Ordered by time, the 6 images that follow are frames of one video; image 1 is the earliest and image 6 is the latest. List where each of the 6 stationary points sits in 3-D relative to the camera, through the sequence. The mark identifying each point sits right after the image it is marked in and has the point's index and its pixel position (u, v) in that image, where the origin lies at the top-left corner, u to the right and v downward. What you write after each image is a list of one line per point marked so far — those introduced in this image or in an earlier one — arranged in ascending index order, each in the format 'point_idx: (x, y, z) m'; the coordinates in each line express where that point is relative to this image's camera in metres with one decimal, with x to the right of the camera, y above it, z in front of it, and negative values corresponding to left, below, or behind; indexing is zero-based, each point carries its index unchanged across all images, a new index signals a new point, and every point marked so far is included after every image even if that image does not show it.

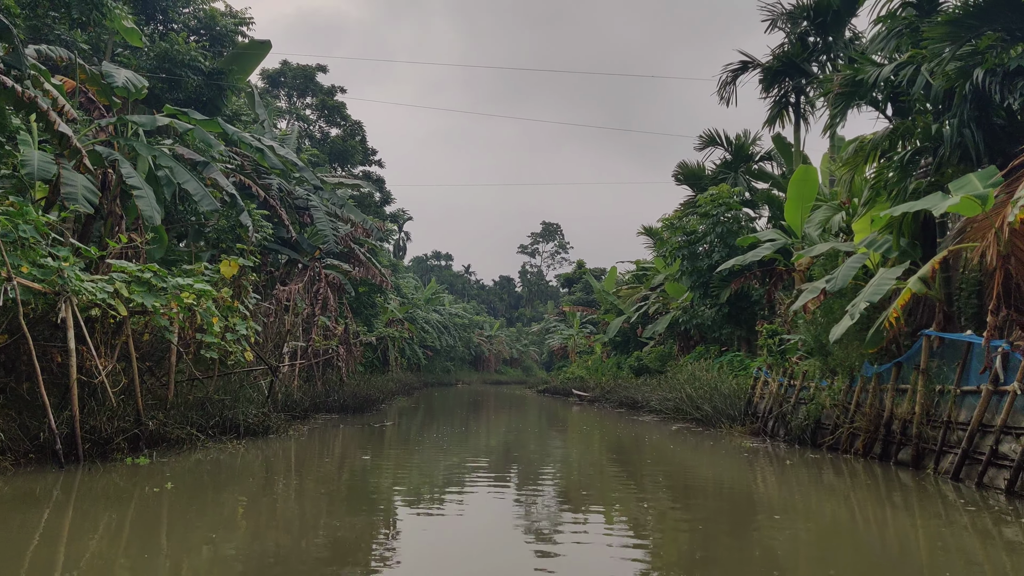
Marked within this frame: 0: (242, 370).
0: (-2.2, -0.7, +7.2) m
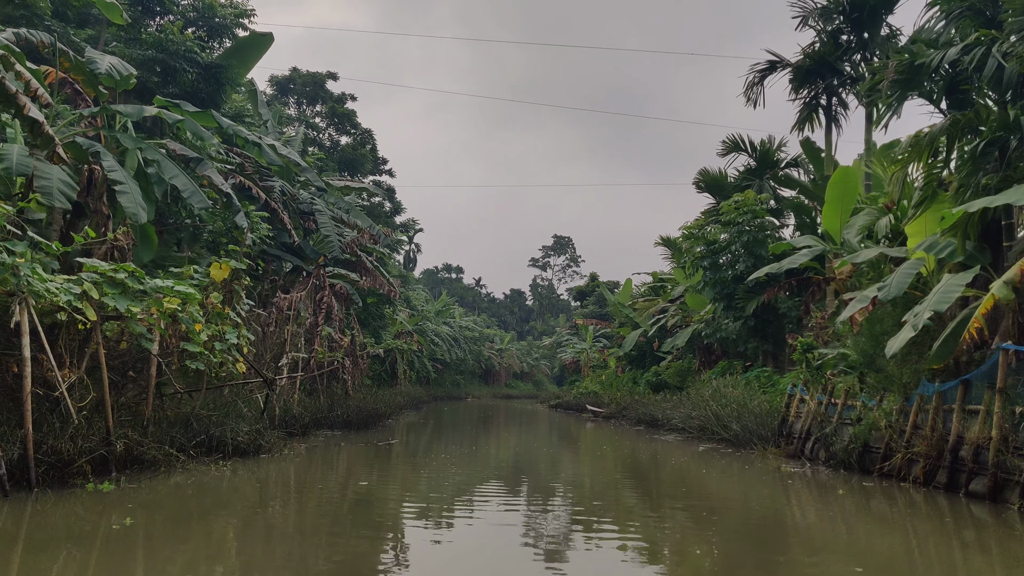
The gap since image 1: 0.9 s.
0: (-2.1, -0.7, +6.5) m
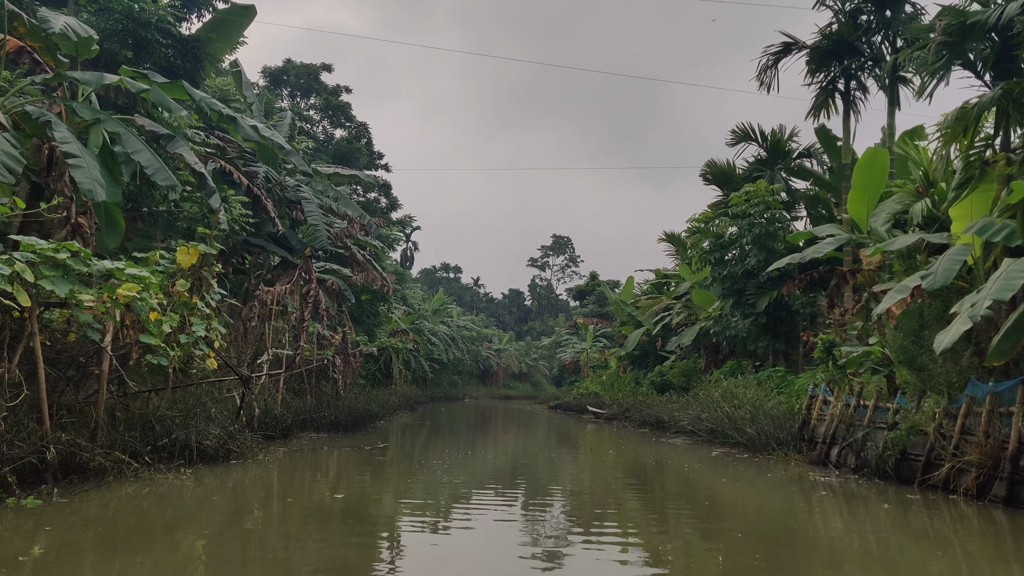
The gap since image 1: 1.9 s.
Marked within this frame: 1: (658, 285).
0: (-2.1, -0.6, +5.9) m
1: (+3.1, +0.1, +19.0) m
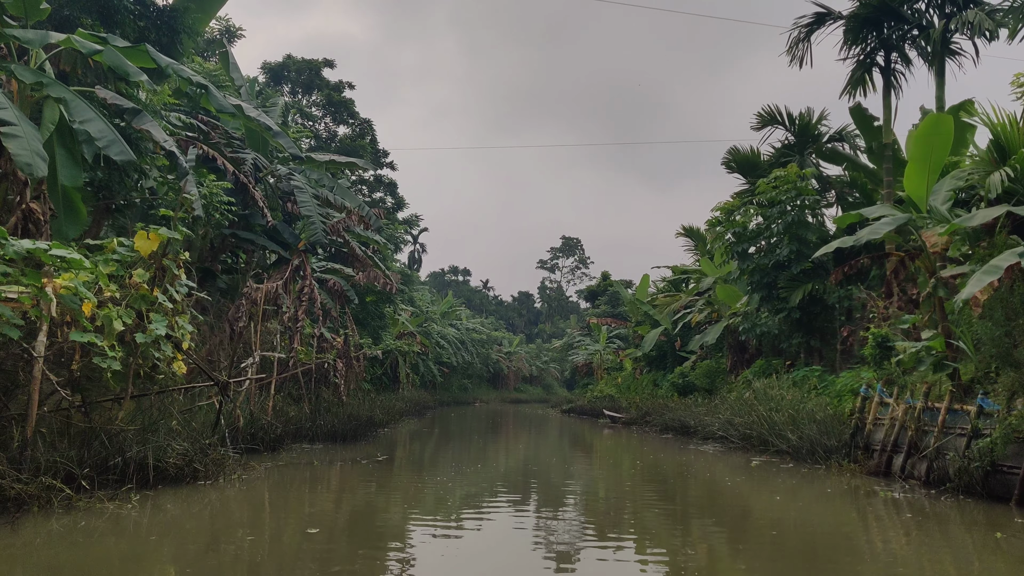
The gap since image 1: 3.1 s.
0: (-2.0, -0.6, +5.1) m
1: (+3.4, +0.1, +18.1) m
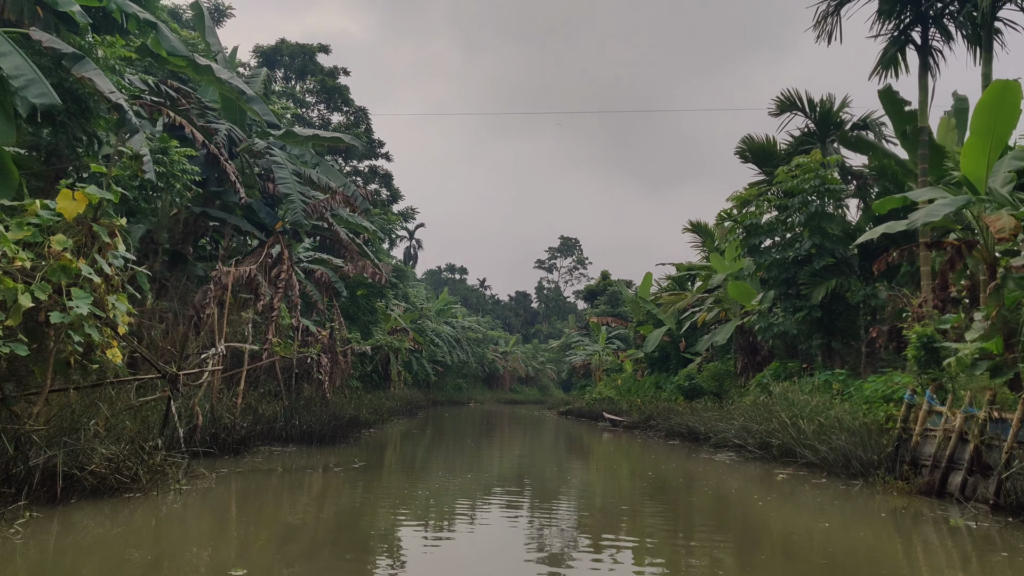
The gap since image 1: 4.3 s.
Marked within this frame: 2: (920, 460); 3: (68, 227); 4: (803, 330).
0: (-2.0, -0.4, +4.2) m
1: (+3.3, +0.2, +17.3) m
2: (+2.7, -1.1, +5.9) m
3: (-2.1, +0.3, +4.2) m
4: (+3.4, -0.5, +10.4) m
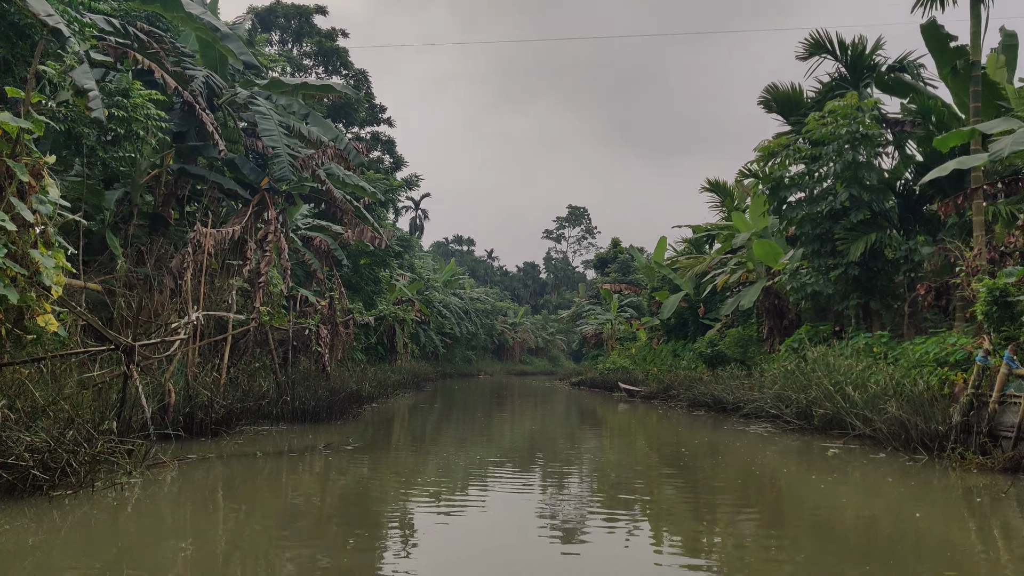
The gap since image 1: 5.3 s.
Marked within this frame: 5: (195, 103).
0: (-1.9, -0.3, +3.5) m
1: (+3.5, +0.9, +16.5) m
2: (+2.8, -0.8, +5.1) m
3: (-2.1, +0.5, +3.4) m
4: (+3.6, 0.0, +9.6) m
5: (-2.5, +1.5, +6.8) m
